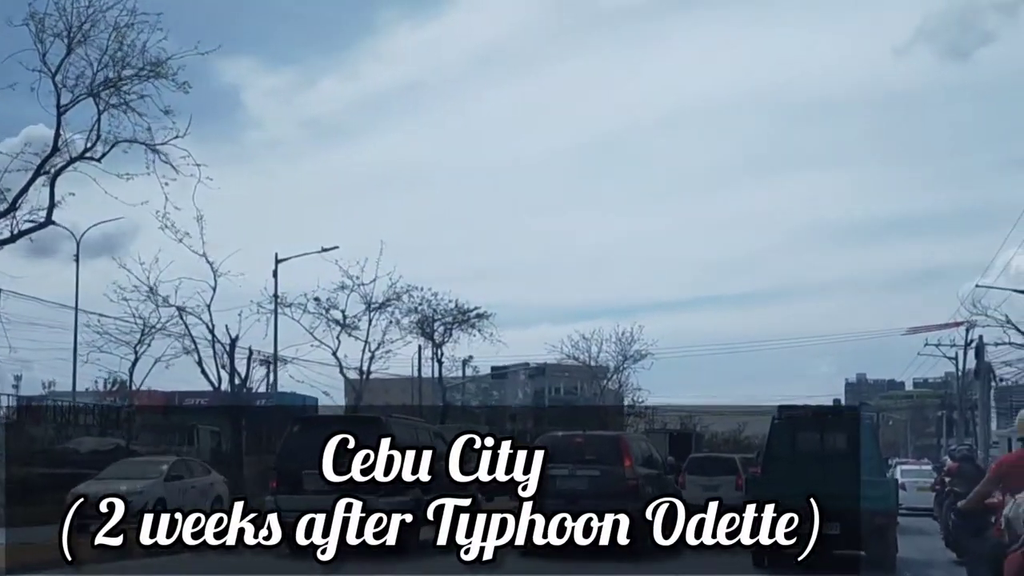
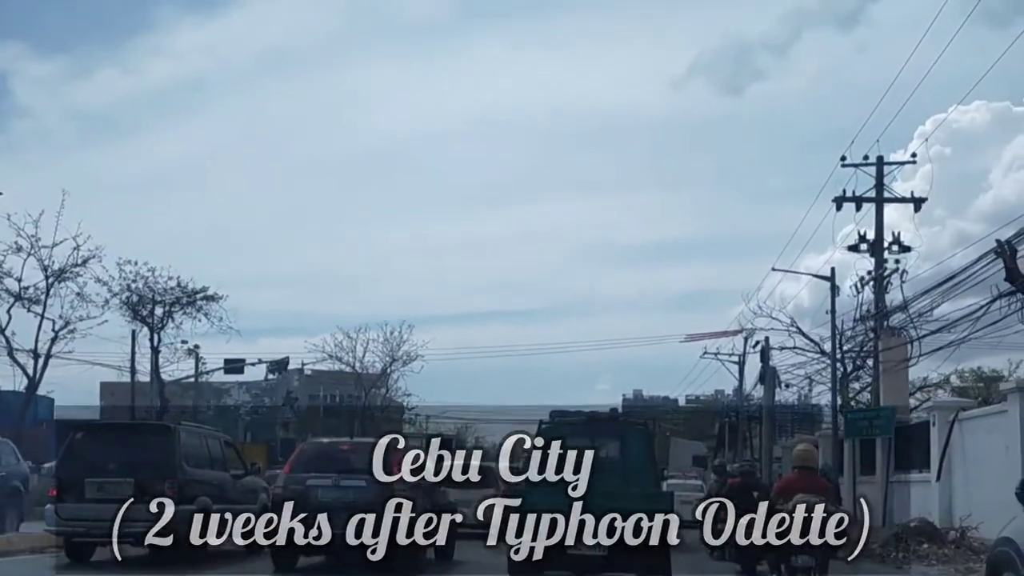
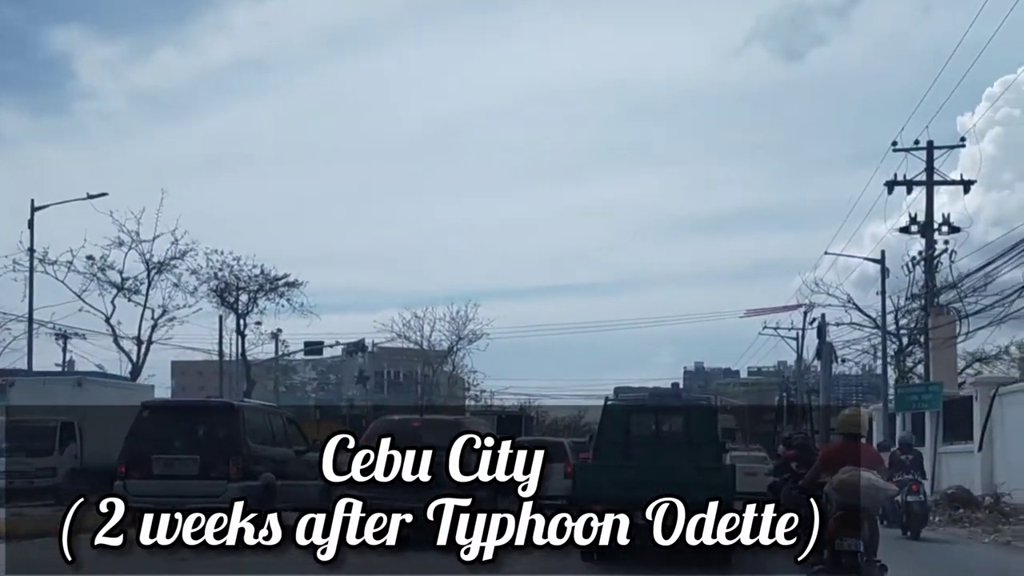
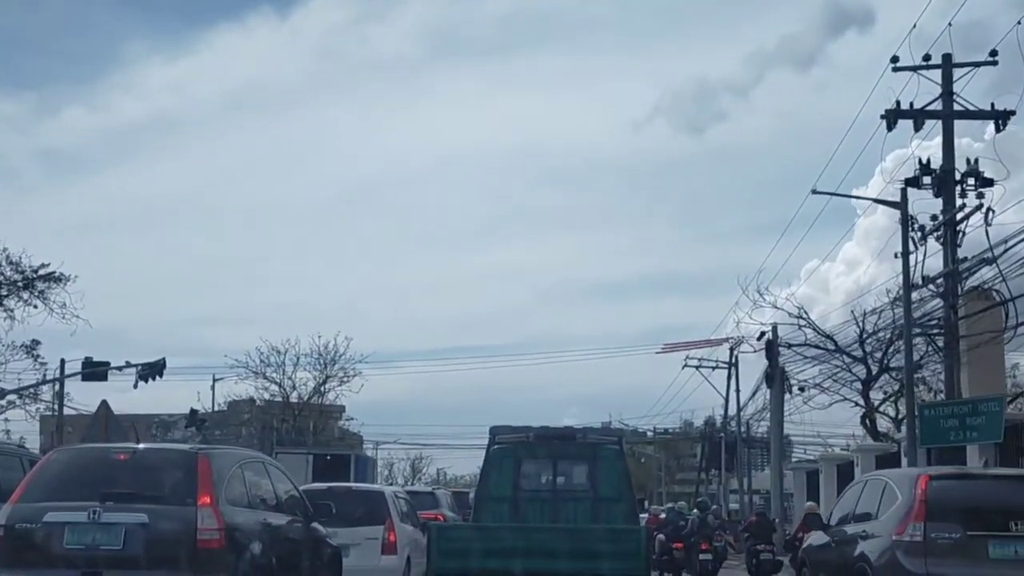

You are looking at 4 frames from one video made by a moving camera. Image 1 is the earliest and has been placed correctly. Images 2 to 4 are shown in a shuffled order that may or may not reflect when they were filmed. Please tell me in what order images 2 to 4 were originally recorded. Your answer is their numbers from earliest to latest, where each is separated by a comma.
3, 2, 4
